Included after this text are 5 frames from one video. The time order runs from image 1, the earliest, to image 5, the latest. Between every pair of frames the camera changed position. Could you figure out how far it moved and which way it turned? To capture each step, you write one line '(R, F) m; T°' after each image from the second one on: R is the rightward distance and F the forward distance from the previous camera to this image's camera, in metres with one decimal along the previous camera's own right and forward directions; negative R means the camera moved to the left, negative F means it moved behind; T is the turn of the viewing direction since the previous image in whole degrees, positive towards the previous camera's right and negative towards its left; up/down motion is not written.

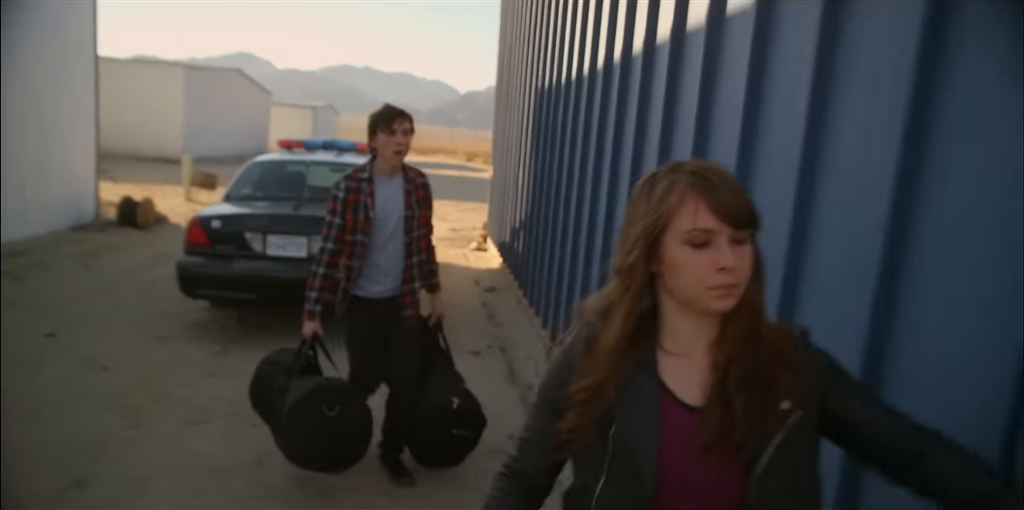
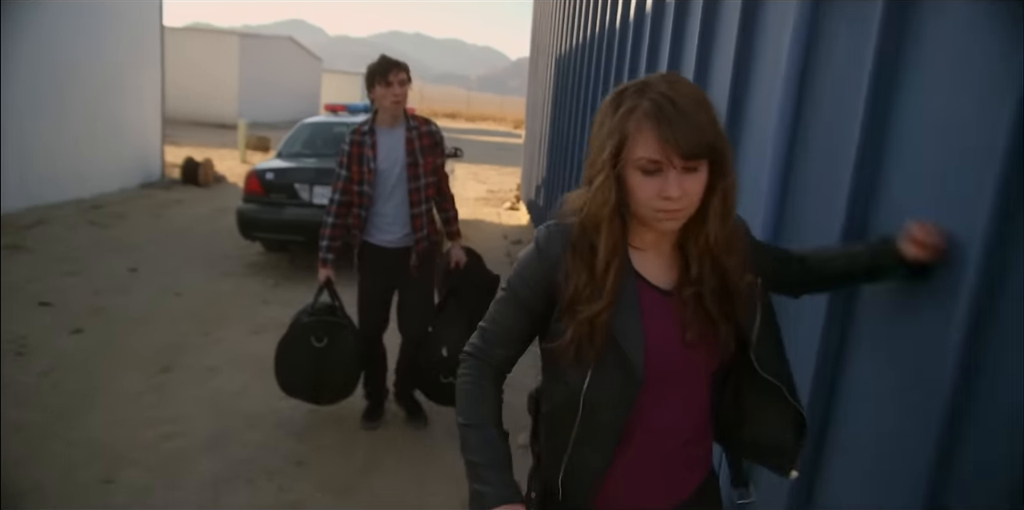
(+0.3, -0.8) m; -4°
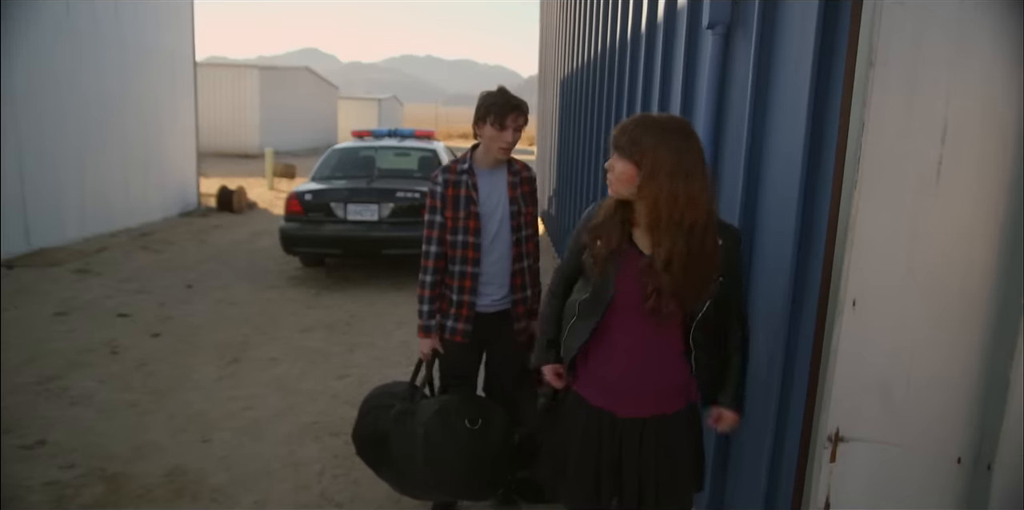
(0.0, -0.7) m; -2°
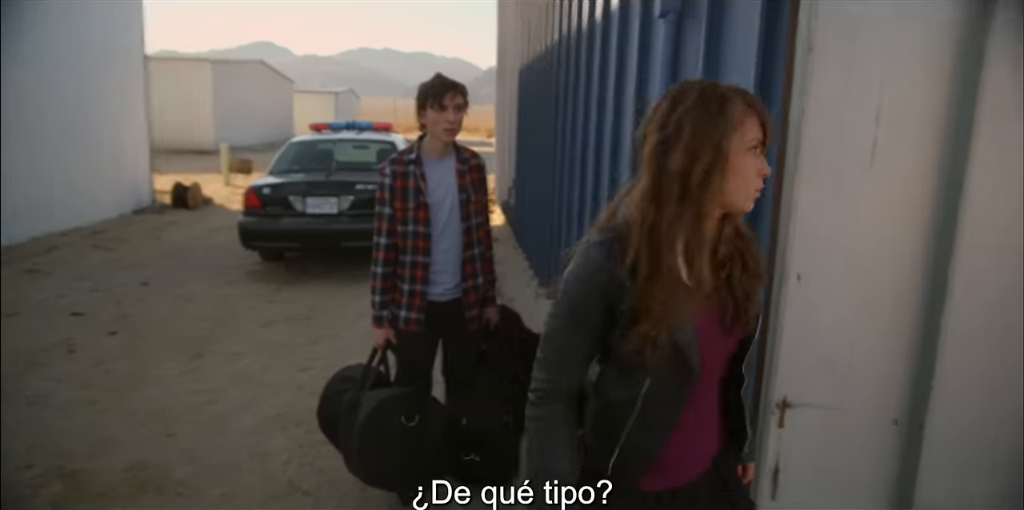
(0.0, -0.1) m; +3°
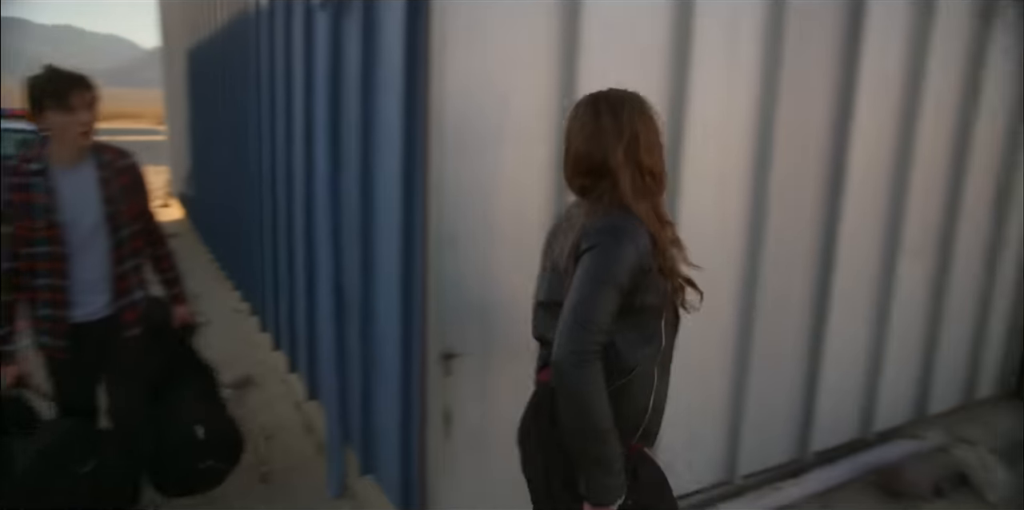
(+0.1, -0.2) m; +22°
